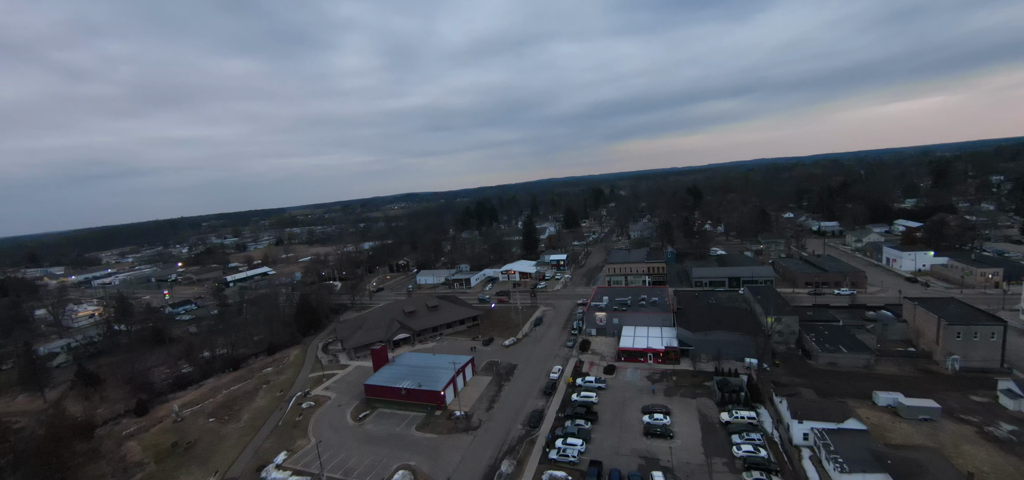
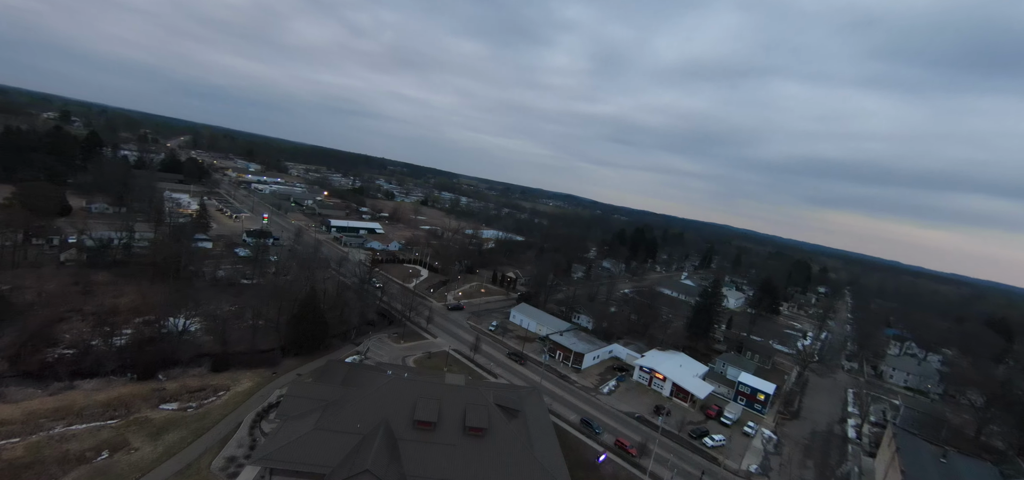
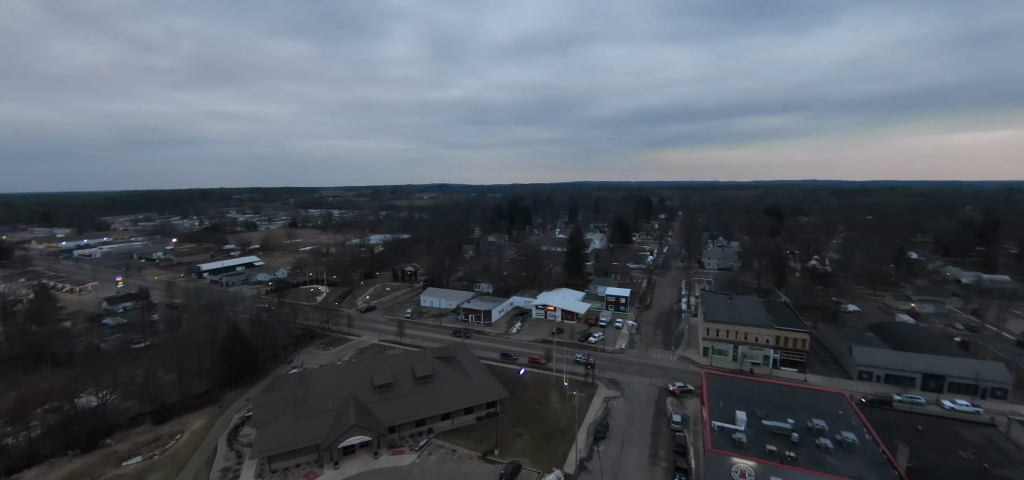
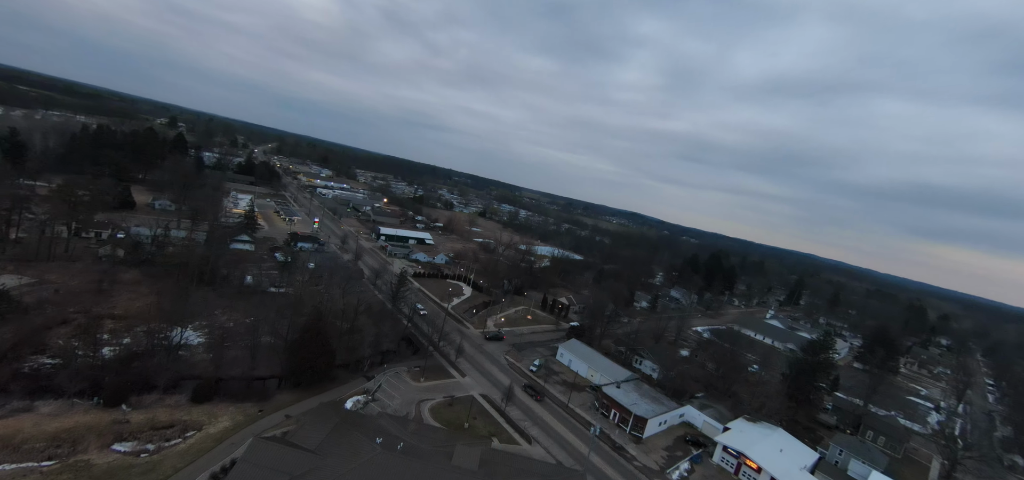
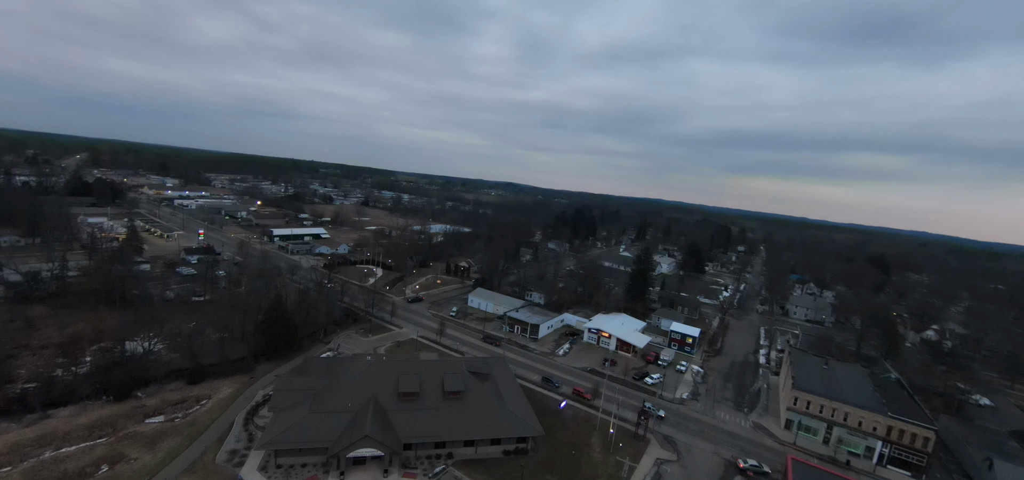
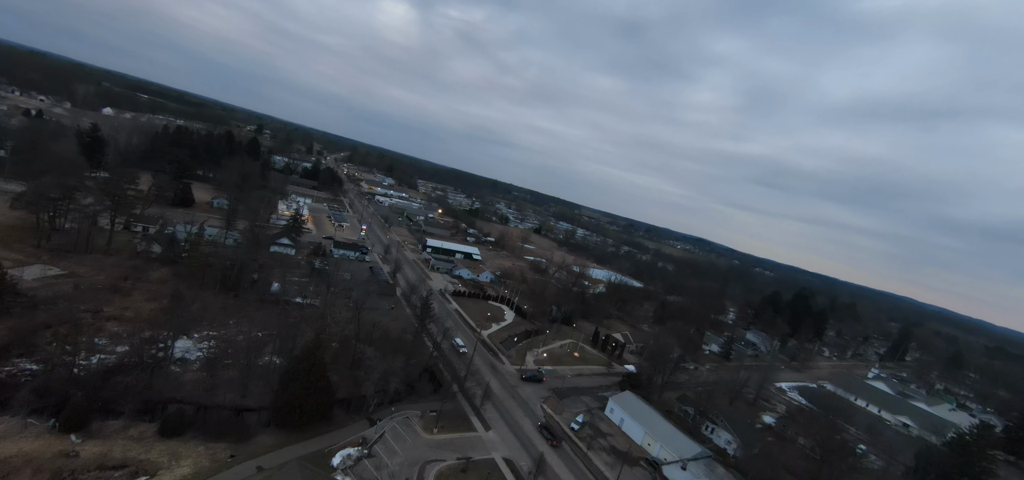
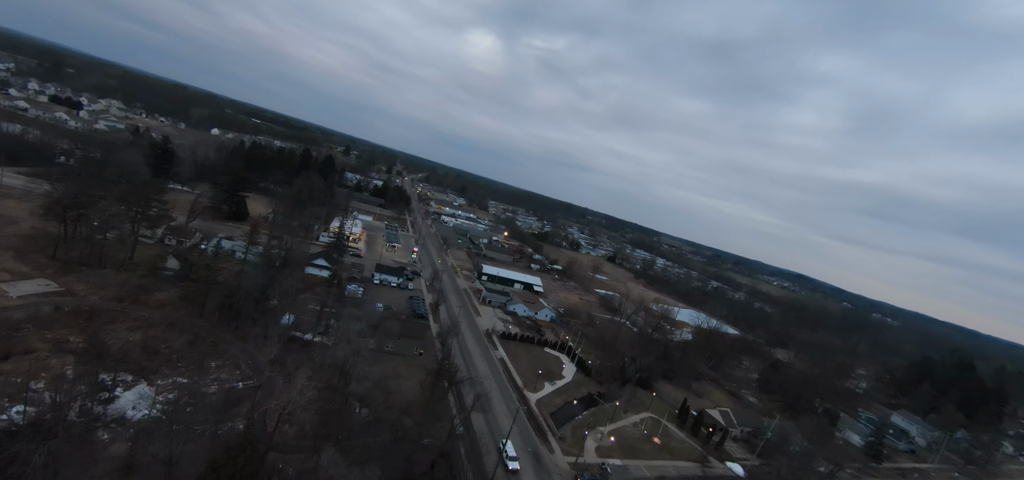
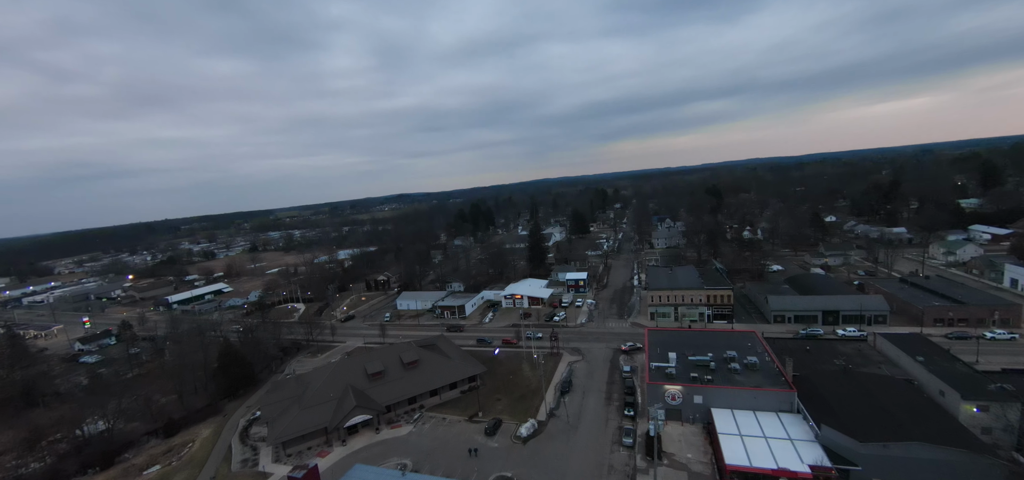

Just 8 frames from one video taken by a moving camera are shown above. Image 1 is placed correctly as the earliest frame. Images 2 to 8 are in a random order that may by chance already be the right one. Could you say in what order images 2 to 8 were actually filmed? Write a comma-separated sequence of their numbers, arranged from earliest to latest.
8, 3, 5, 2, 4, 6, 7
